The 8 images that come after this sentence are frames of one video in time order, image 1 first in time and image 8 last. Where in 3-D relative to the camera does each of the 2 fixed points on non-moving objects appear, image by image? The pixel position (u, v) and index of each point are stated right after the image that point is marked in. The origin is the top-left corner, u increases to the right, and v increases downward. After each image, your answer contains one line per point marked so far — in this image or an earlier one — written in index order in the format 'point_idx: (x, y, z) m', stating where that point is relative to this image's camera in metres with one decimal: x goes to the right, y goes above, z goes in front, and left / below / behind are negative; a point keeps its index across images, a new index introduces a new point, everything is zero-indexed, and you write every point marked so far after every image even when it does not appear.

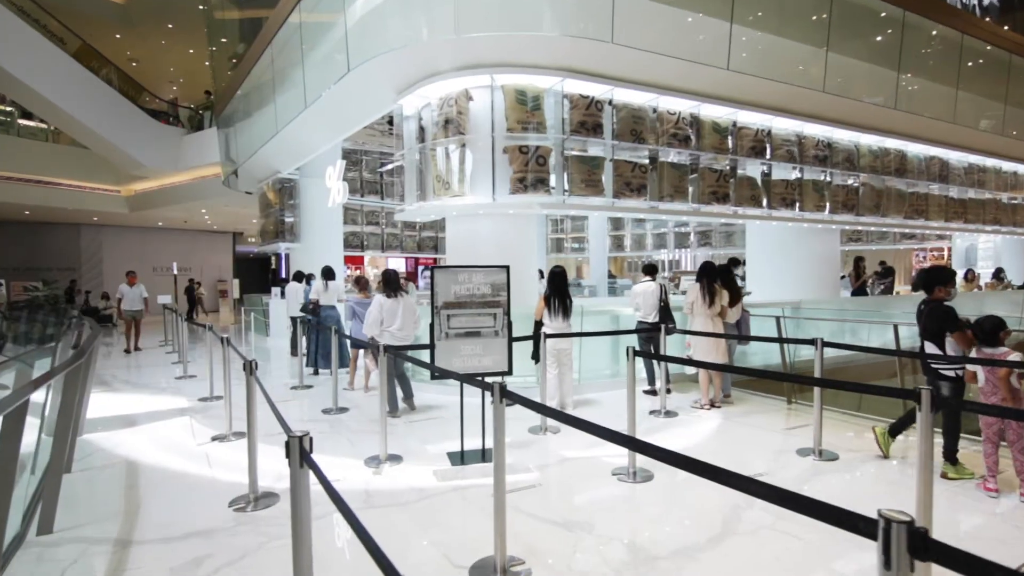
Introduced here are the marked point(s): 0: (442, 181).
0: (-0.7, +1.1, +6.7) m
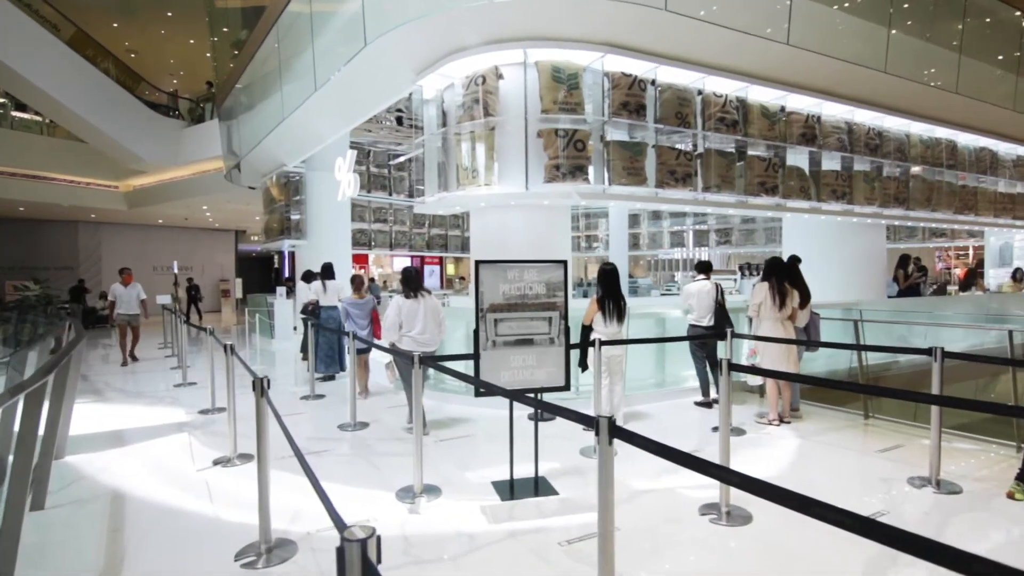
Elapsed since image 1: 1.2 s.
0: (-0.4, +1.1, +6.1) m
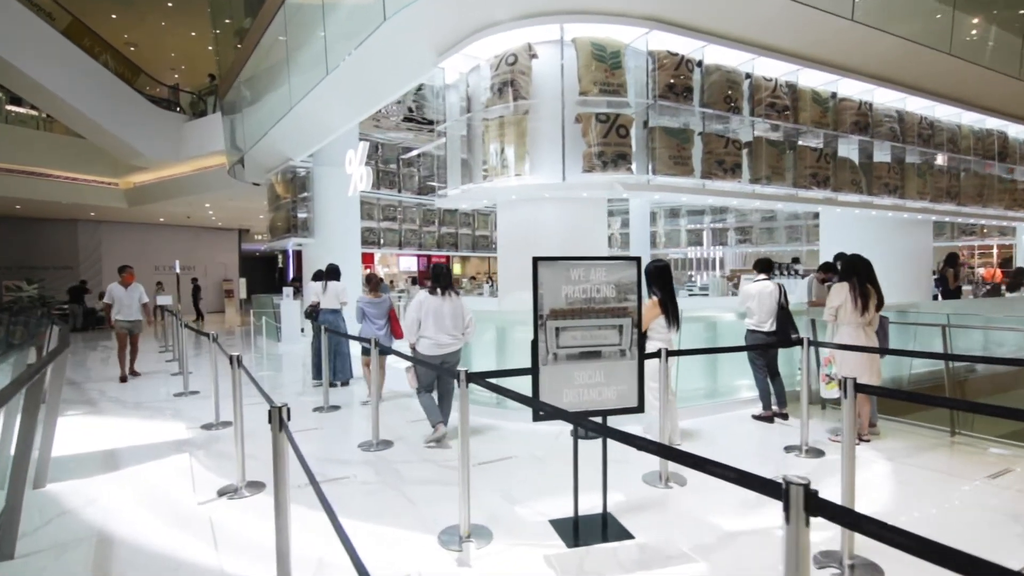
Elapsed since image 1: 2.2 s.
0: (-0.1, +1.1, +5.5) m
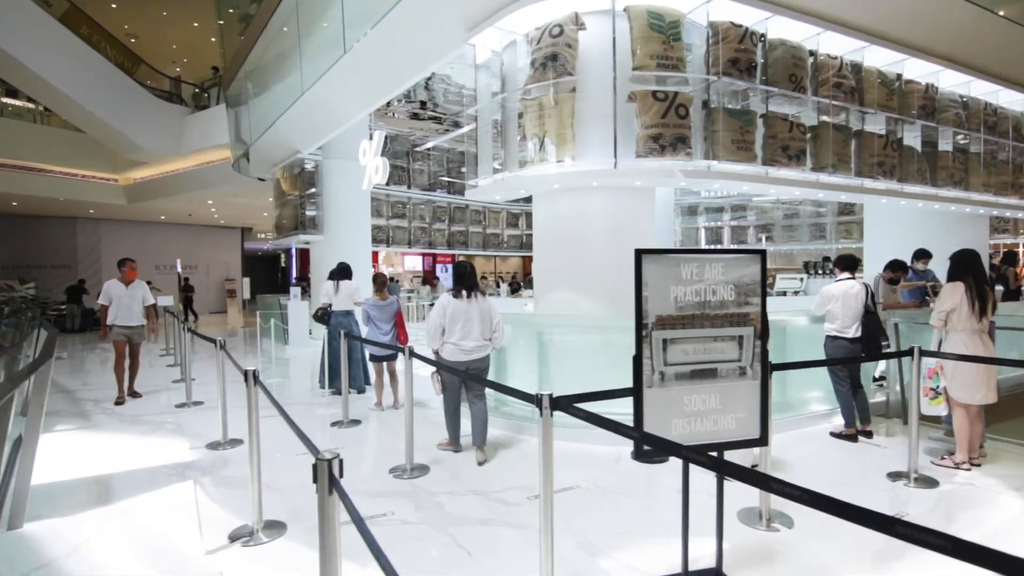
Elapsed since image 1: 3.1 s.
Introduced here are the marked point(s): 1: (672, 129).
0: (+0.2, +1.1, +4.9) m
1: (+1.1, +1.1, +4.7) m
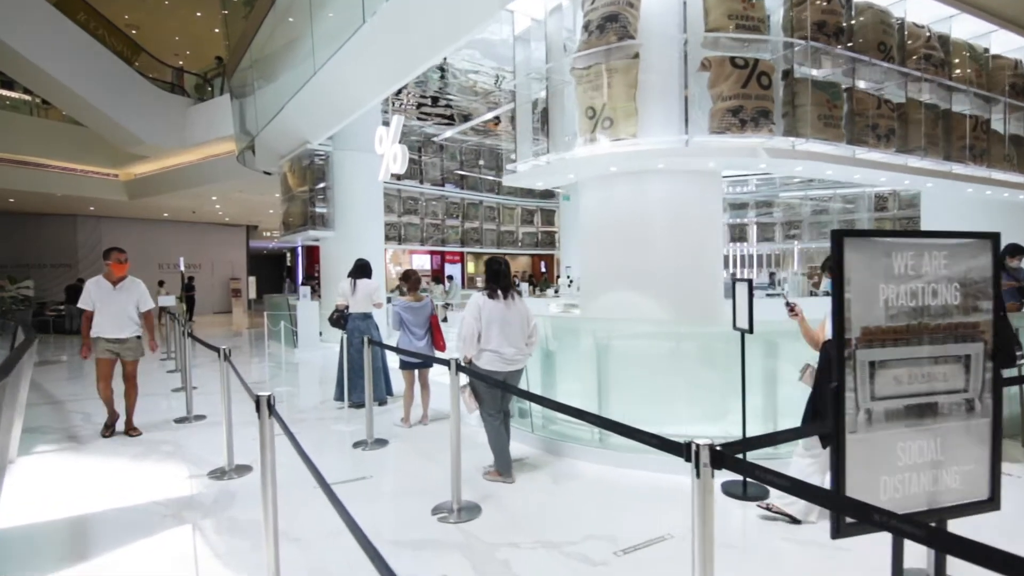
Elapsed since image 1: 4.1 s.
0: (+0.5, +1.1, +4.2) m
1: (+1.4, +1.1, +4.0) m
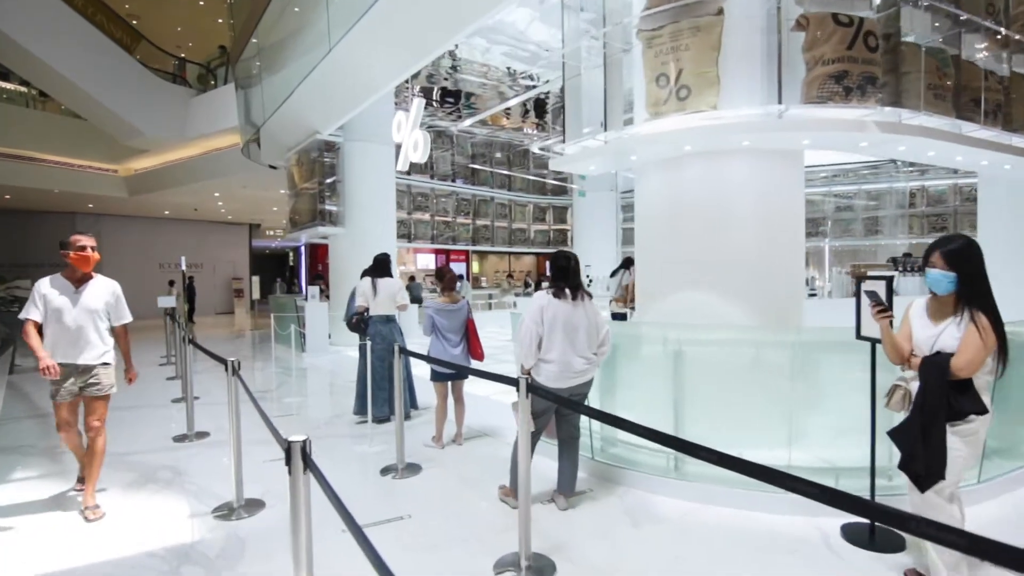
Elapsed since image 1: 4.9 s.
0: (+0.8, +1.1, +3.6) m
1: (+1.7, +1.1, +3.3) m
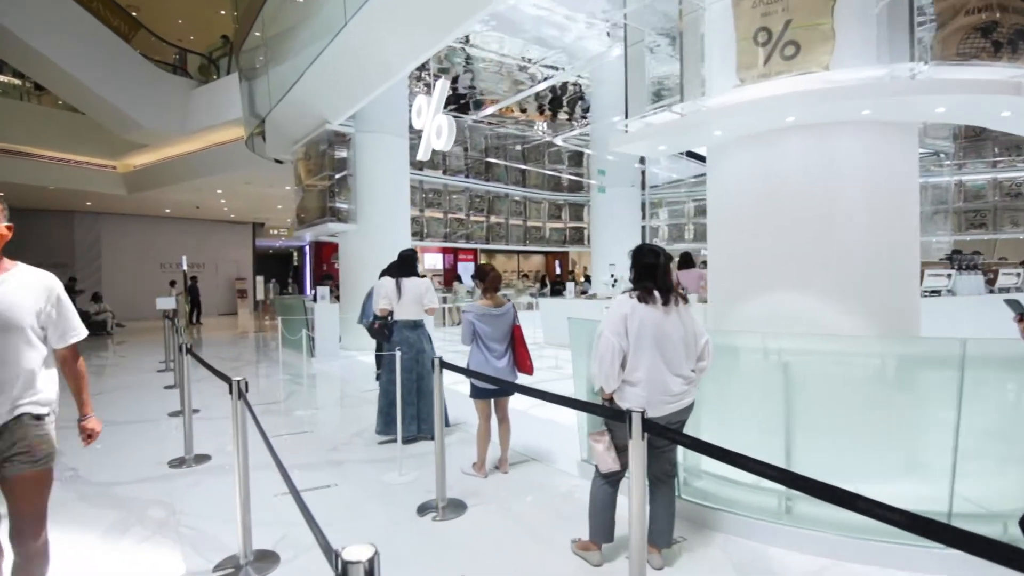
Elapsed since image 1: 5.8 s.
0: (+1.1, +1.1, +3.0) m
1: (+2.0, +1.1, +2.7) m
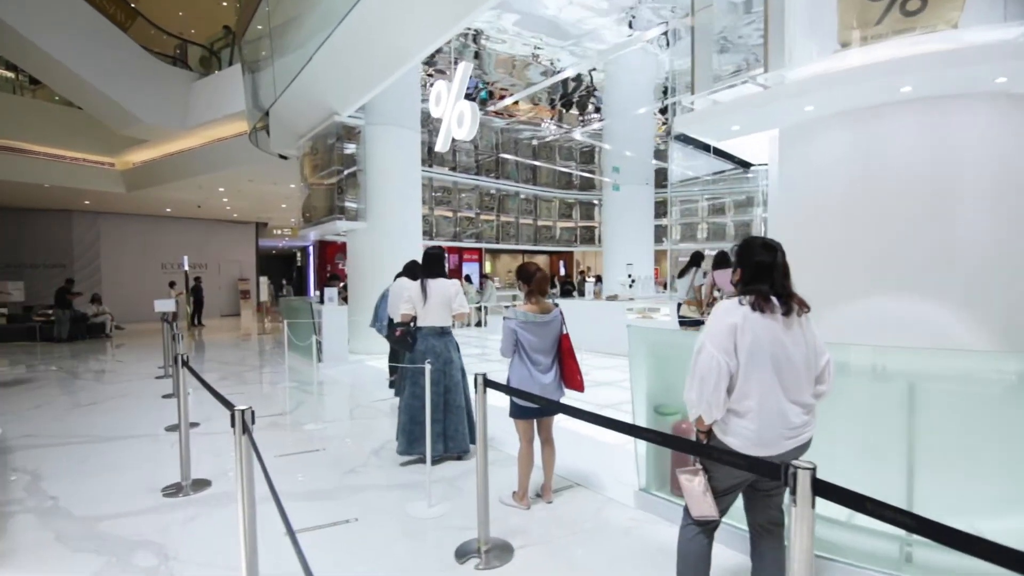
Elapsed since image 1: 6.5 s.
0: (+1.3, +1.1, +2.5) m
1: (+2.2, +1.1, +2.2) m
